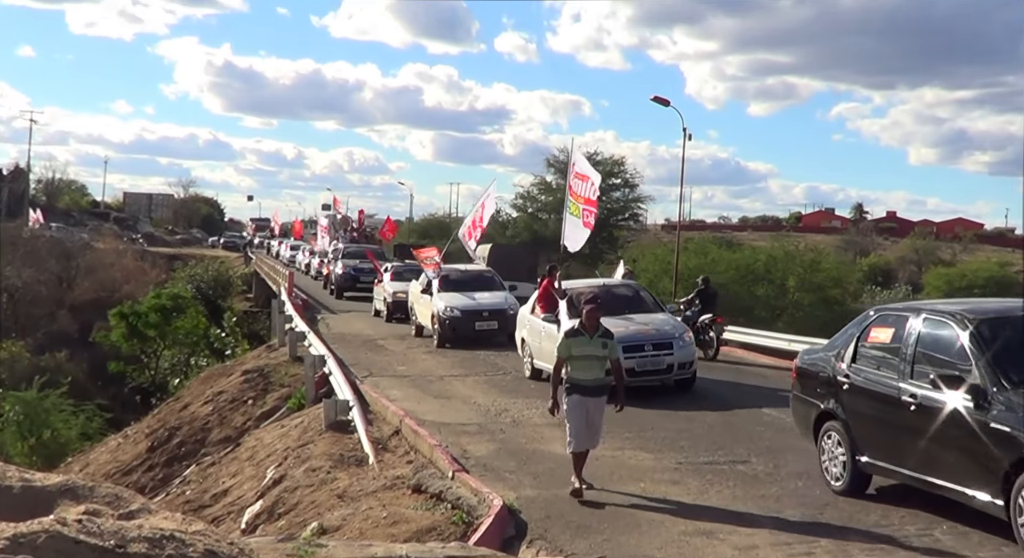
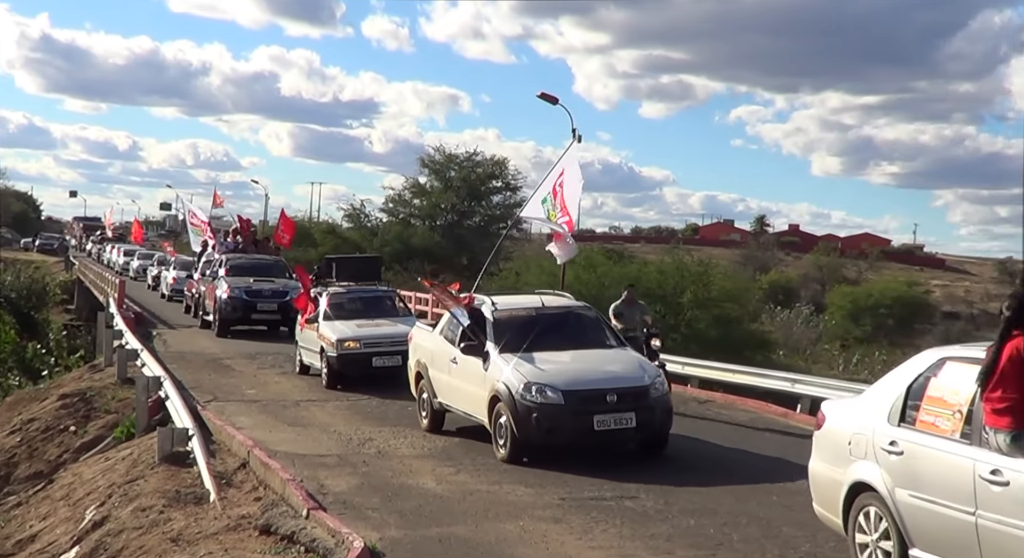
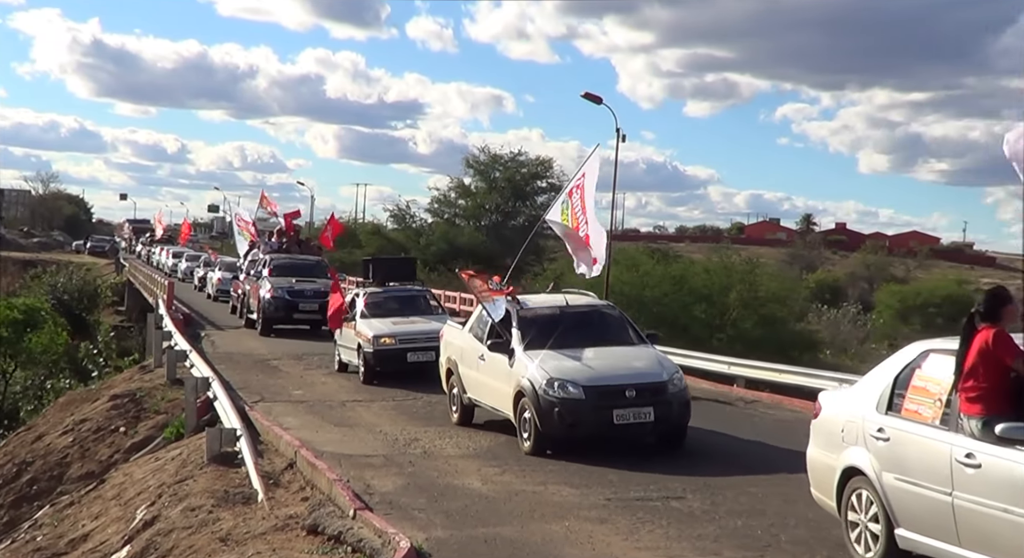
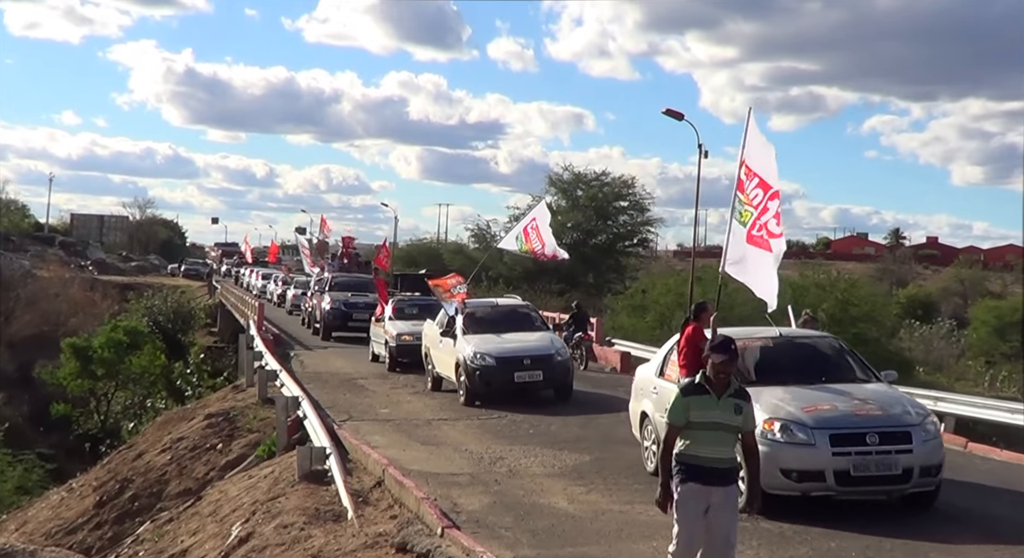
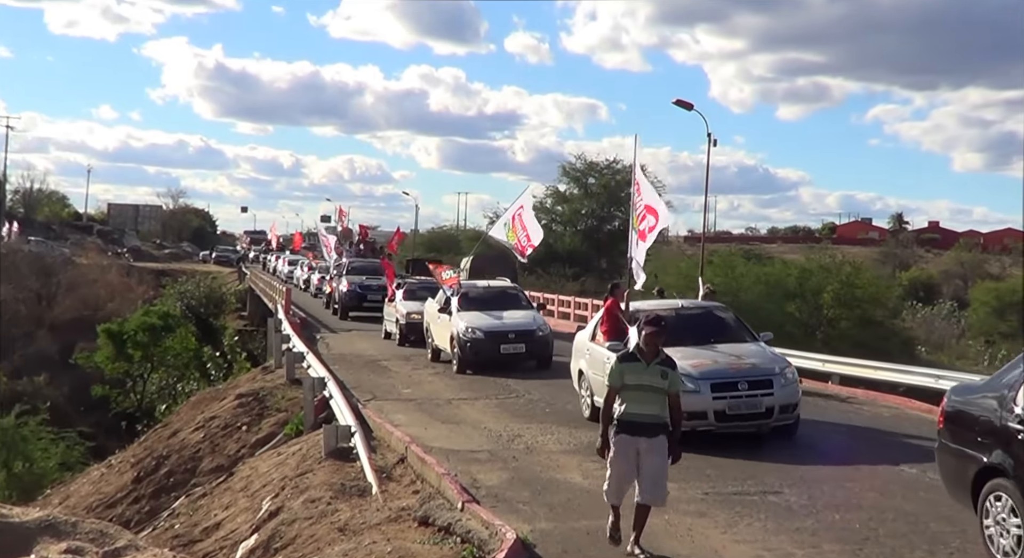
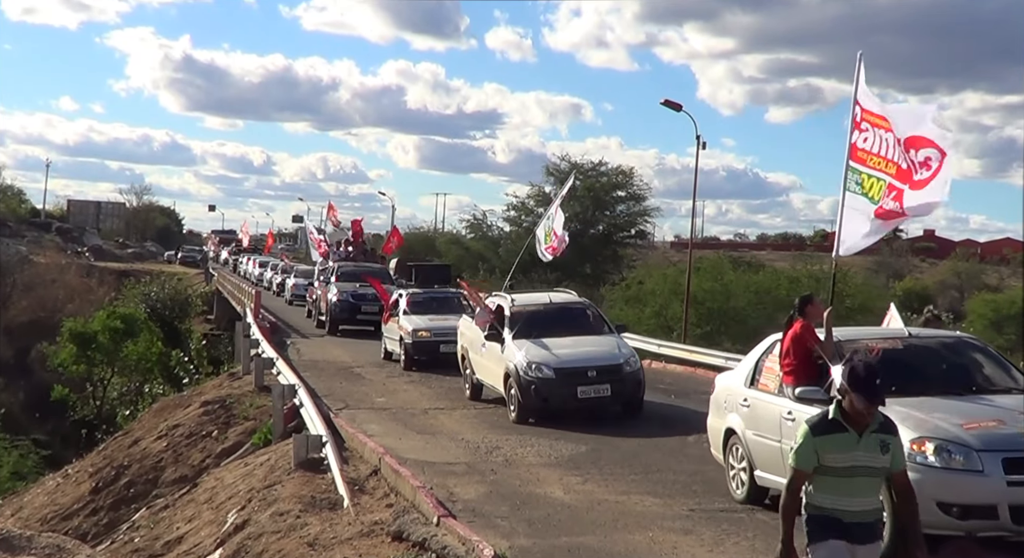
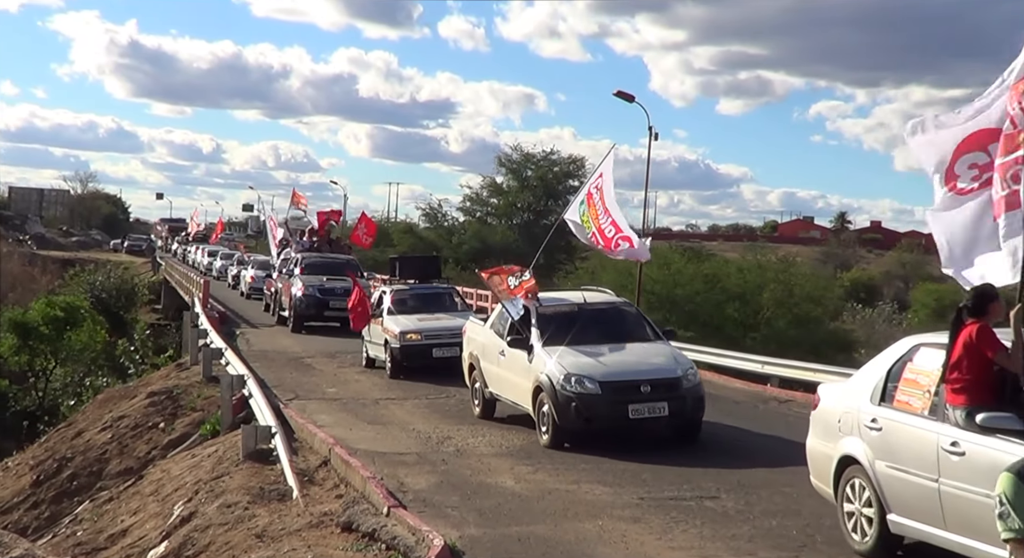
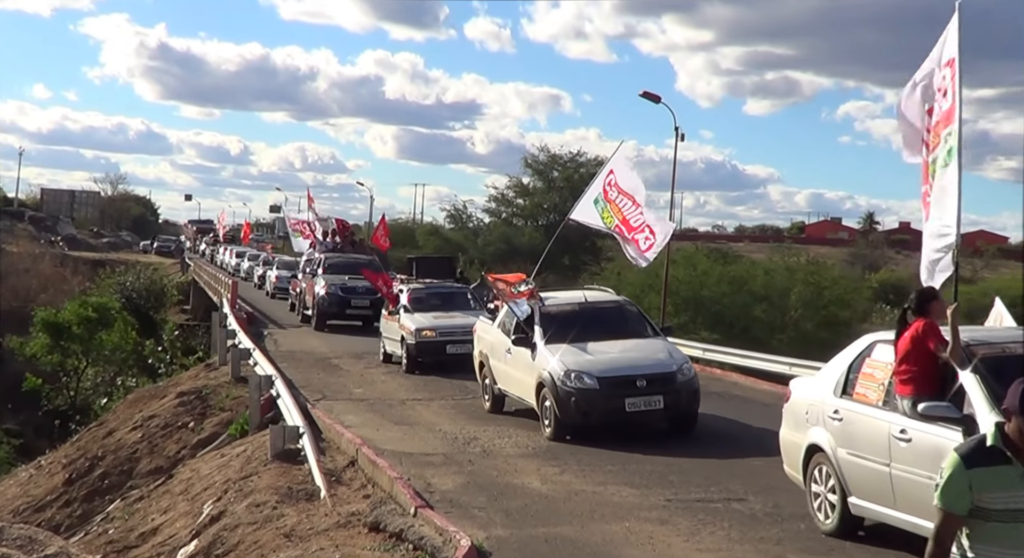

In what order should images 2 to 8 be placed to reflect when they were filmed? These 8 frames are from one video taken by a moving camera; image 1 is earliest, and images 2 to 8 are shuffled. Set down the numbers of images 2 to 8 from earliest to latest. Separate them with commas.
5, 4, 6, 8, 7, 3, 2
